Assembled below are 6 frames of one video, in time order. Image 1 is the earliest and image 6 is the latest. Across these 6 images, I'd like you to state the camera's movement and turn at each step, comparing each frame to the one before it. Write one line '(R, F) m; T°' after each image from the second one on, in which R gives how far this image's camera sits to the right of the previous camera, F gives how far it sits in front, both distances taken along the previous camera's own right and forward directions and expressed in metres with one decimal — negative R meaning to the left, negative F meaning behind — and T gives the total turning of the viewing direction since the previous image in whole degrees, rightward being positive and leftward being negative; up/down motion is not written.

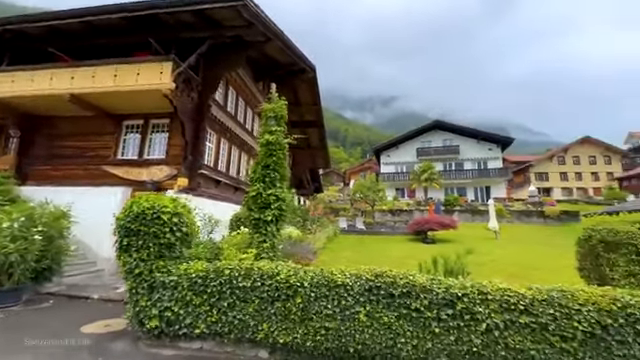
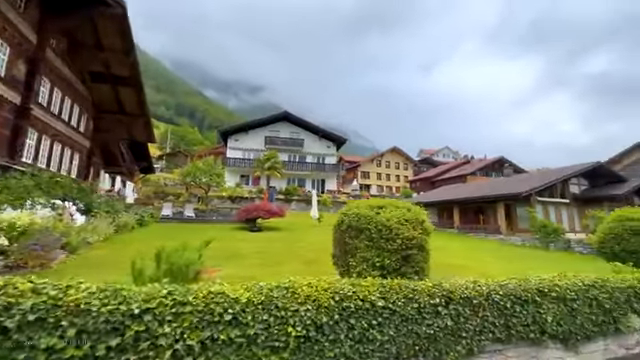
(+2.5, +1.2) m; +28°
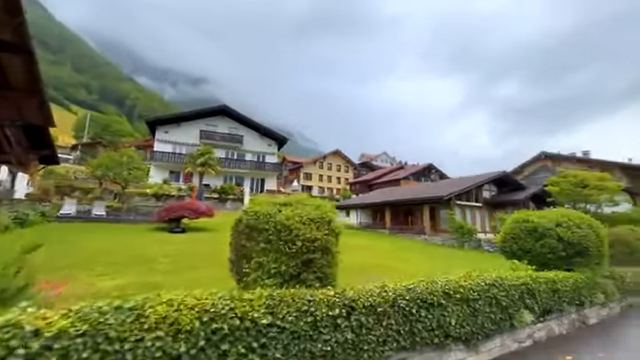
(+0.8, +0.7) m; +11°
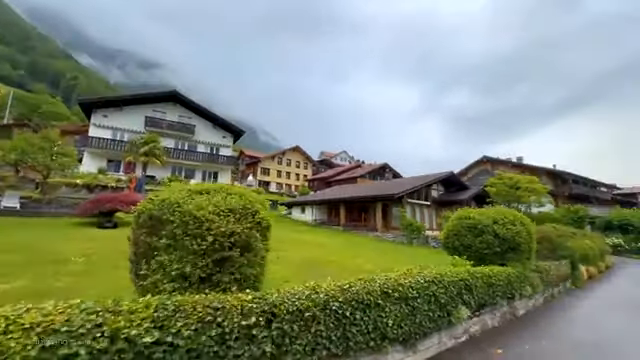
(+0.5, +0.6) m; +8°
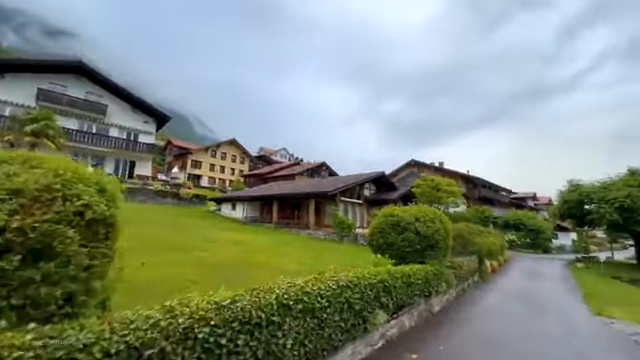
(+0.7, +1.0) m; +12°
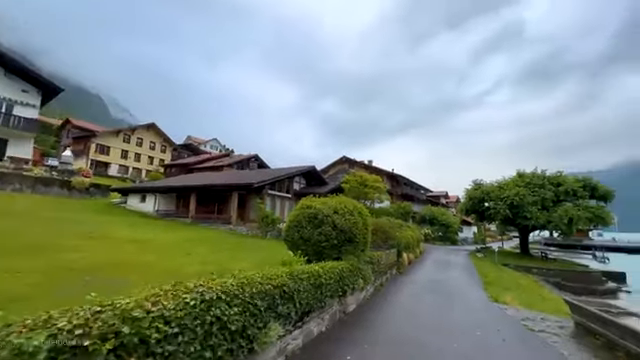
(+0.8, +1.2) m; +13°
